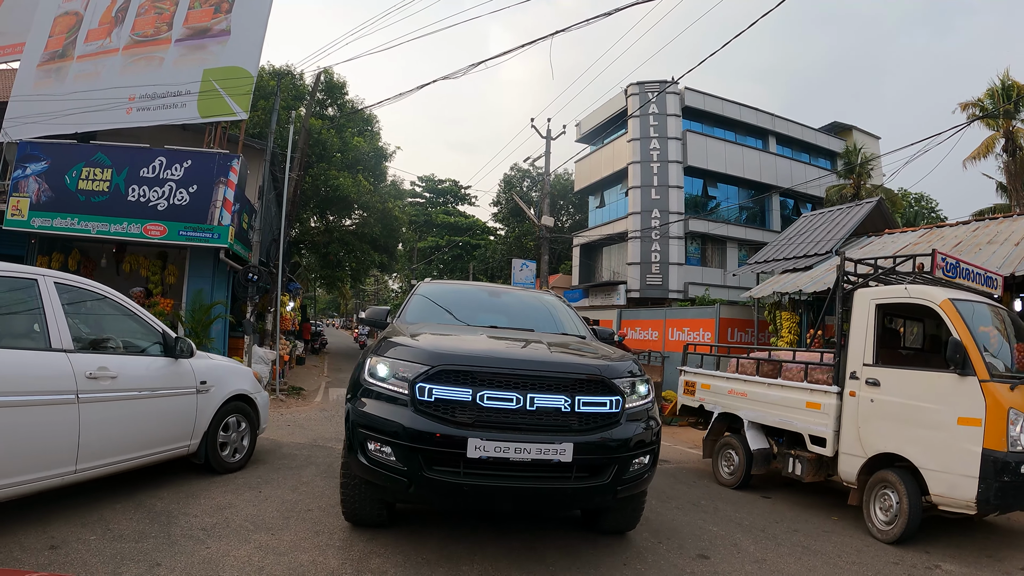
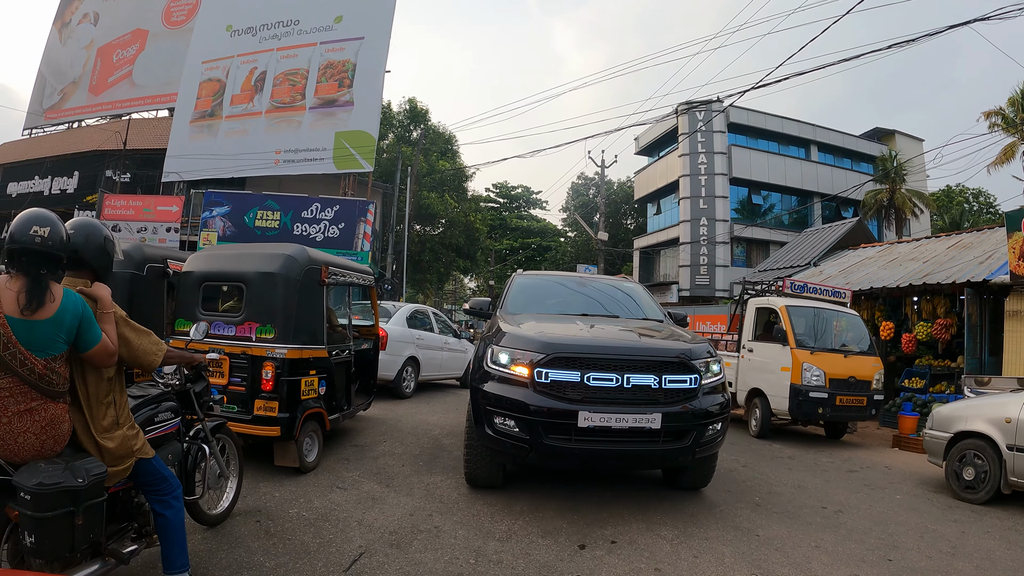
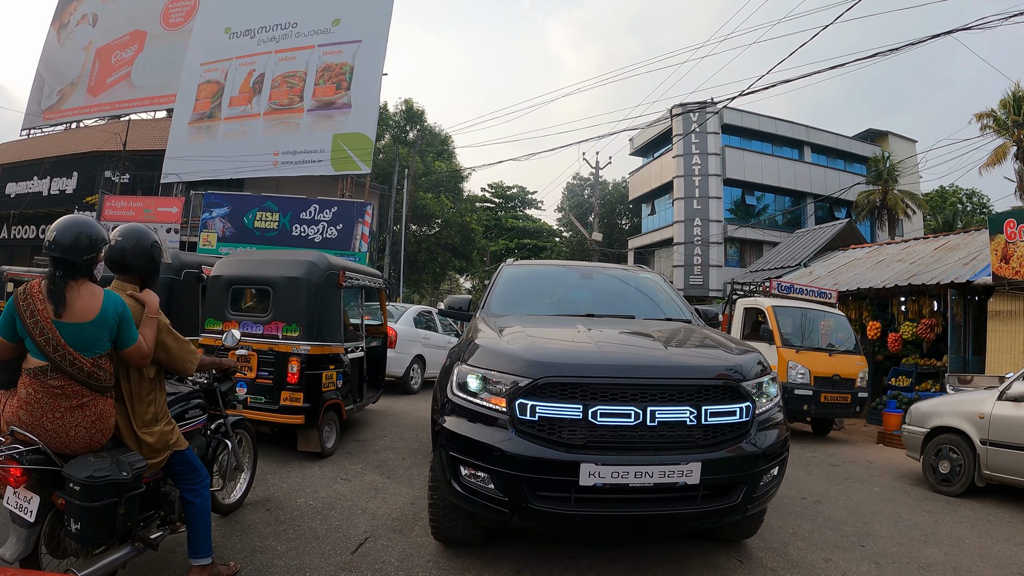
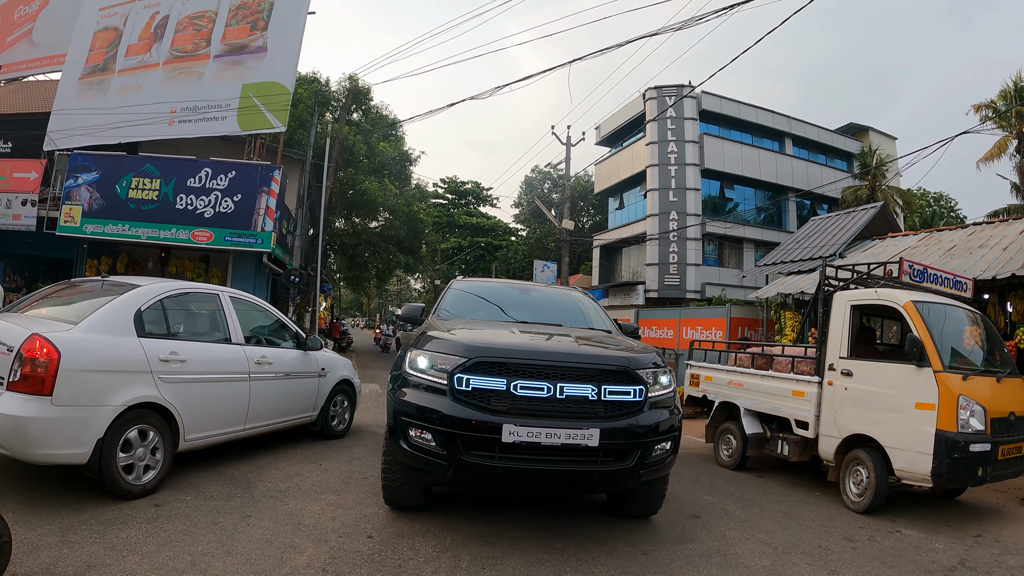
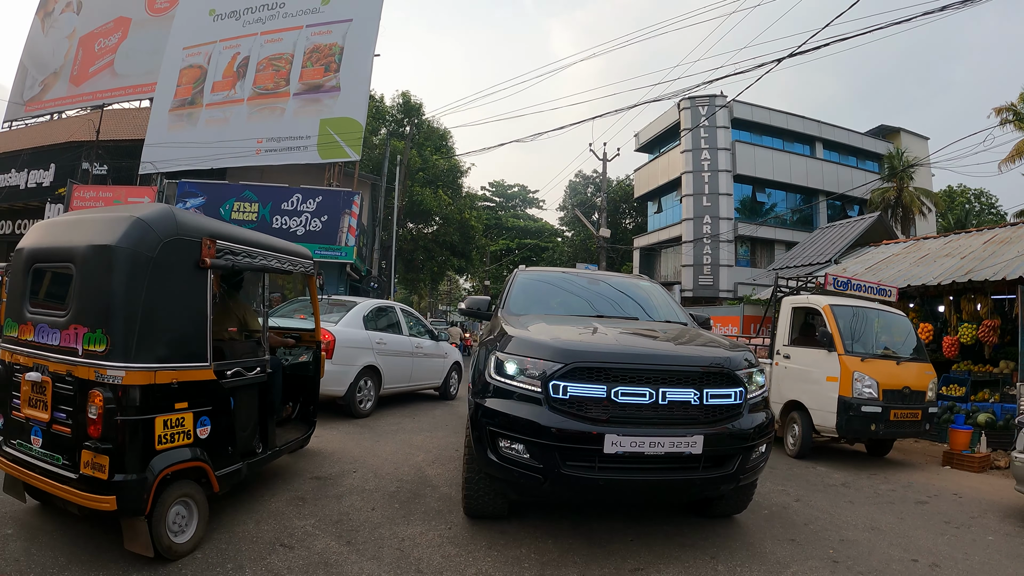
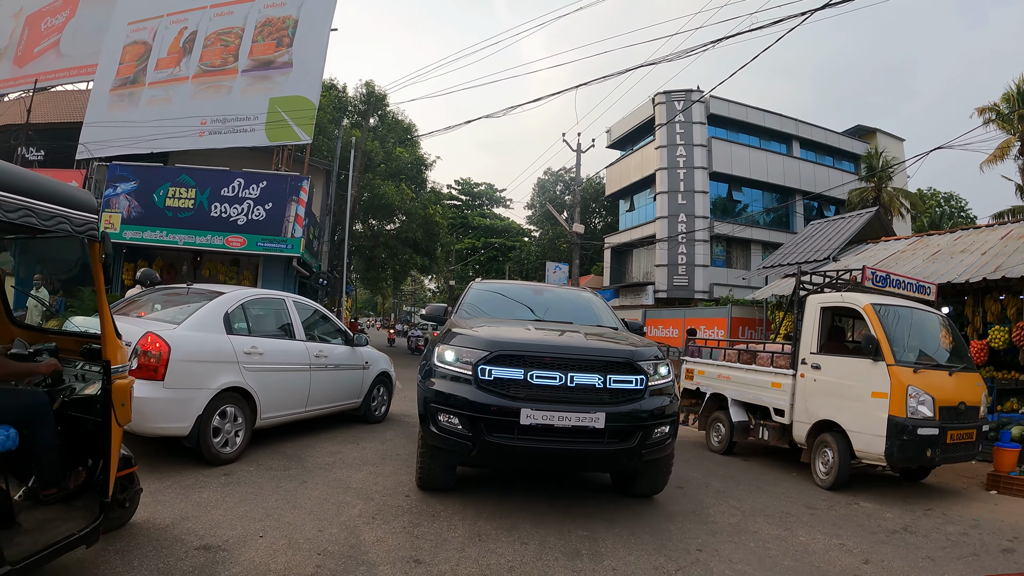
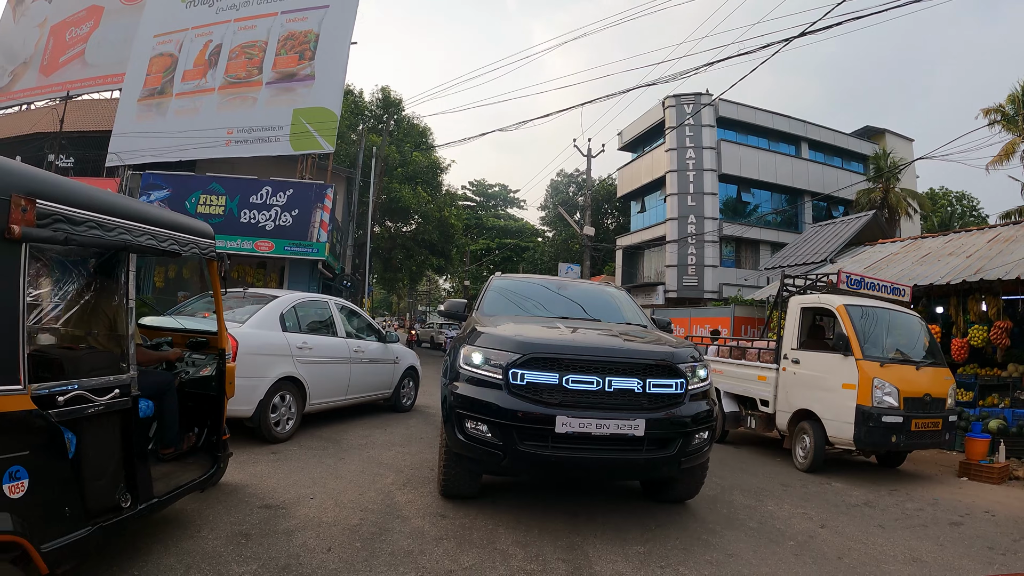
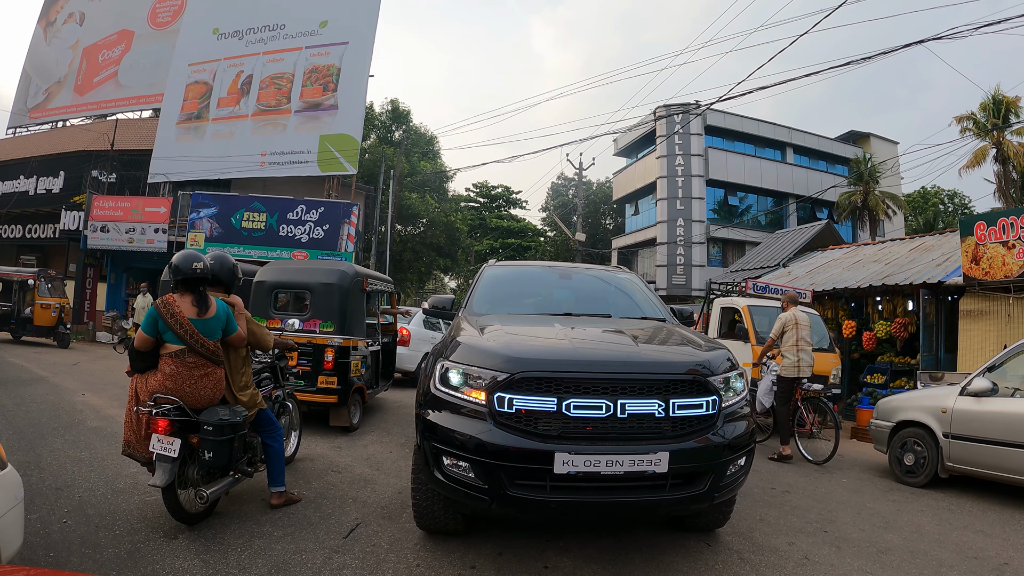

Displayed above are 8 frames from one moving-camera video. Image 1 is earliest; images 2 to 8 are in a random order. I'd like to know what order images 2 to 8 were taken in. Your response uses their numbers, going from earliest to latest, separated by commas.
4, 6, 7, 5, 2, 3, 8
